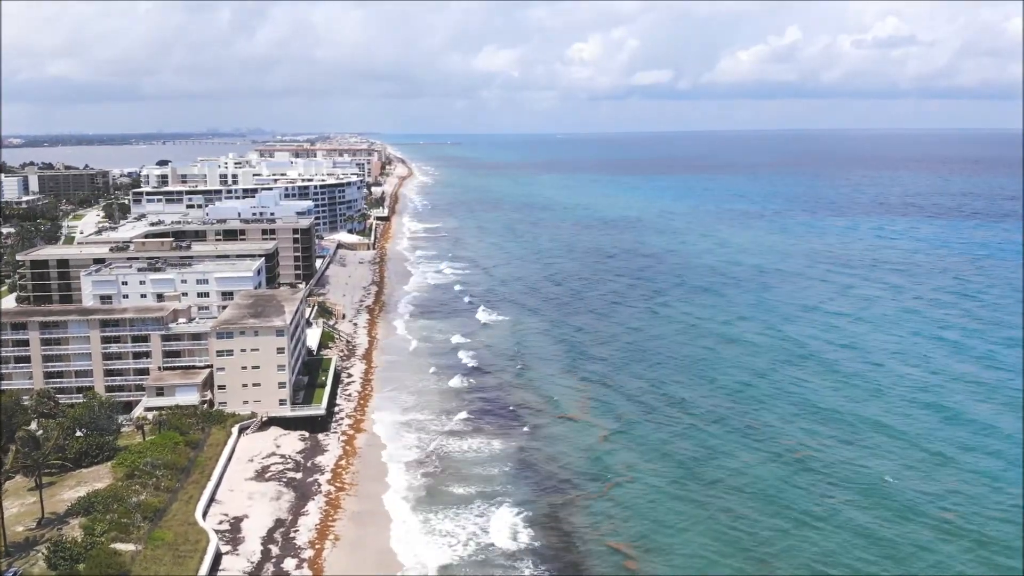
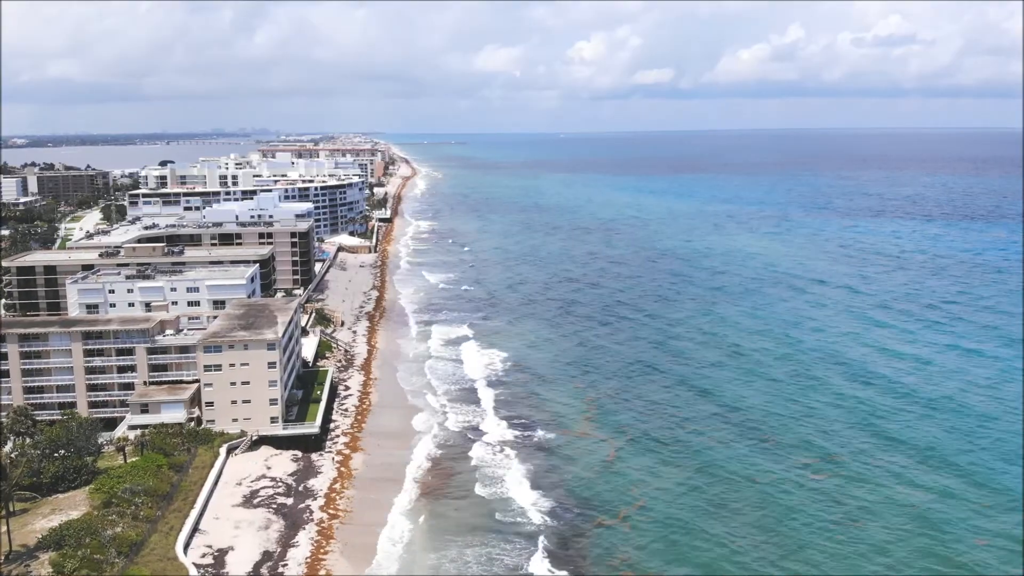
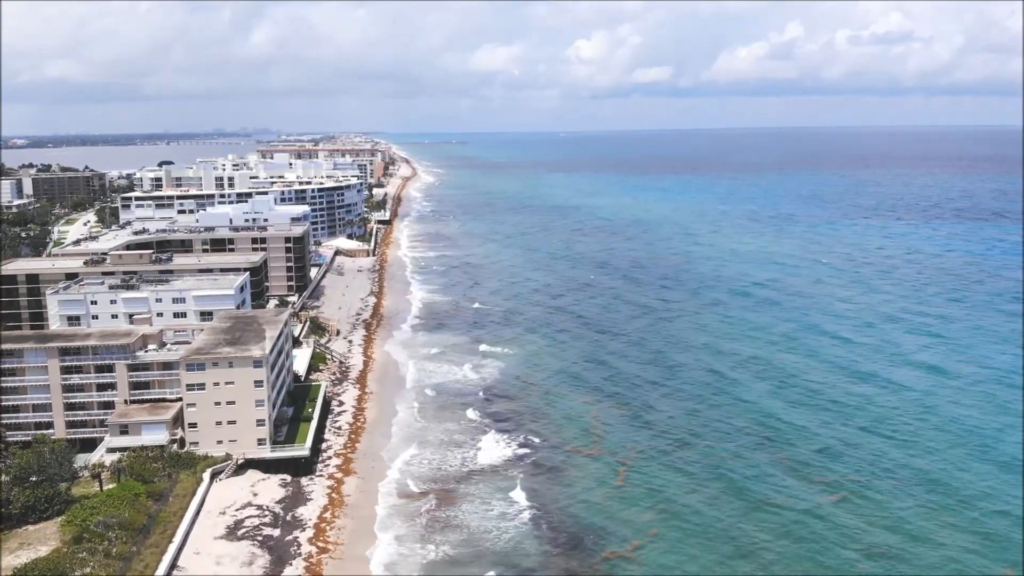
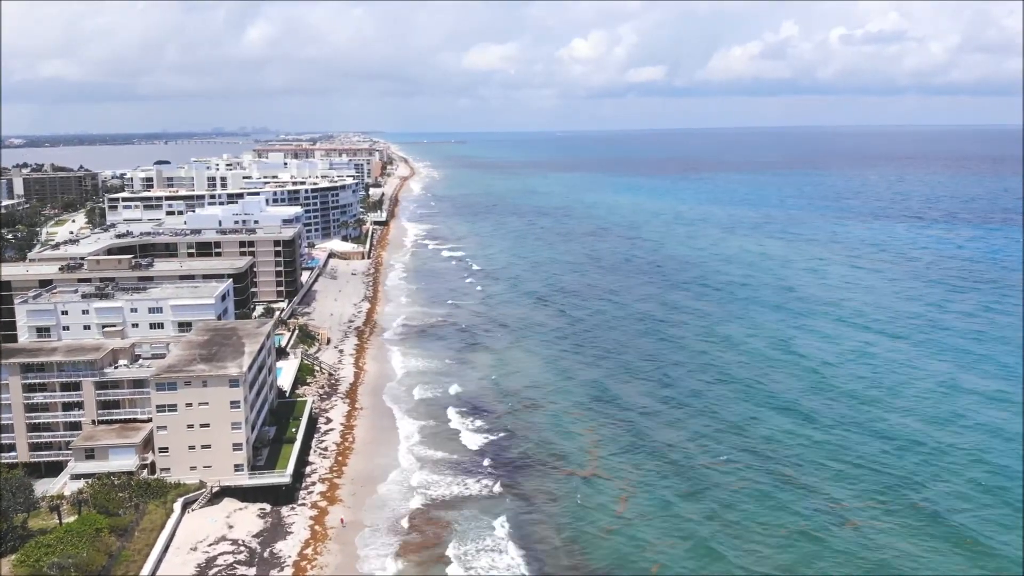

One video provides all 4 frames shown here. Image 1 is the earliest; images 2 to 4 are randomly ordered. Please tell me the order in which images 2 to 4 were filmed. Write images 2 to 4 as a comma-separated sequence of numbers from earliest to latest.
2, 3, 4
